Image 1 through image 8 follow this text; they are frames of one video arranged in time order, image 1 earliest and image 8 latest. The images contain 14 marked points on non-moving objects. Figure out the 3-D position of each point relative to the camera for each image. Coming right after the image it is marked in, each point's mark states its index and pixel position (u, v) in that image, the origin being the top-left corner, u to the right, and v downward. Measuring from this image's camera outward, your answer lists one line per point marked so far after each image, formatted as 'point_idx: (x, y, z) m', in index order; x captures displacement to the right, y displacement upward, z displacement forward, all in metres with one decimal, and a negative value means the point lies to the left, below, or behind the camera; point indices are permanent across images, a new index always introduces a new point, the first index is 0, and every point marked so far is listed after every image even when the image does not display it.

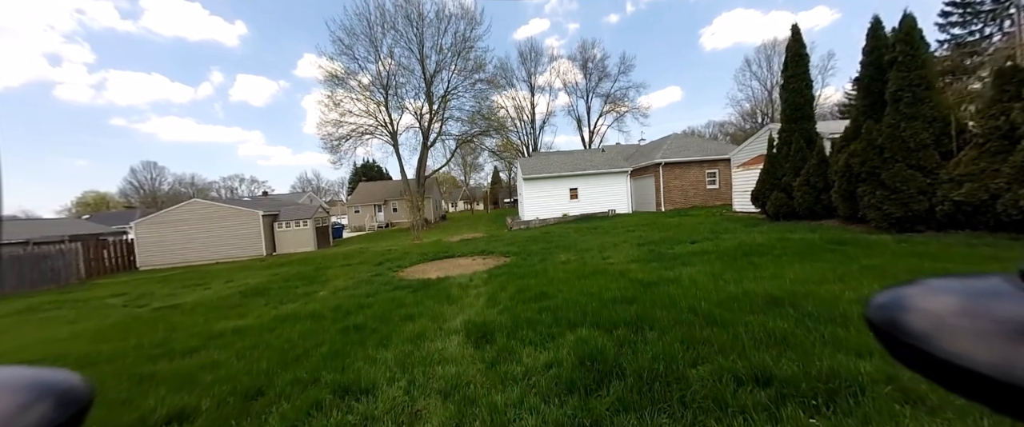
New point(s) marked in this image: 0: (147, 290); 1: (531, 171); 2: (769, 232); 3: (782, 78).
0: (-11.8, -2.5, +9.9) m
1: (+1.1, +2.4, +17.6) m
2: (+6.2, -0.5, +7.4) m
3: (+8.1, +4.0, +9.2) m
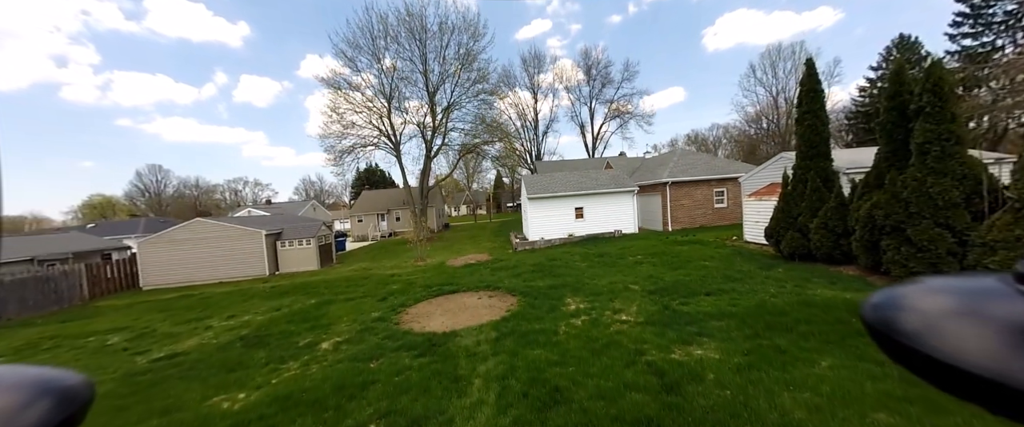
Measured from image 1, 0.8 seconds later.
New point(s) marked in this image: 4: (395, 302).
0: (-11.6, -3.6, +9.8) m
1: (+1.3, +1.3, +17.4) m
2: (+6.3, -1.6, +7.1) m
3: (+8.3, +2.9, +9.0) m
4: (-3.5, -2.7, +9.3) m
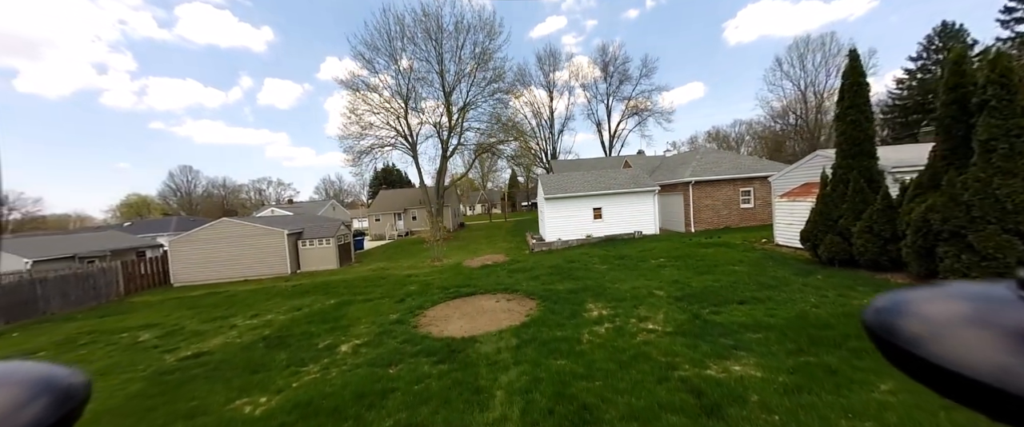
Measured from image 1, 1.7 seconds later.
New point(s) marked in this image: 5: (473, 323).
0: (-11.0, -3.6, +10.1) m
1: (+2.3, +1.3, +17.1) m
2: (+6.8, -1.7, +6.6) m
3: (+8.9, +2.8, +8.4) m
4: (-3.0, -2.7, +9.2) m
5: (-0.9, -2.5, +7.1) m
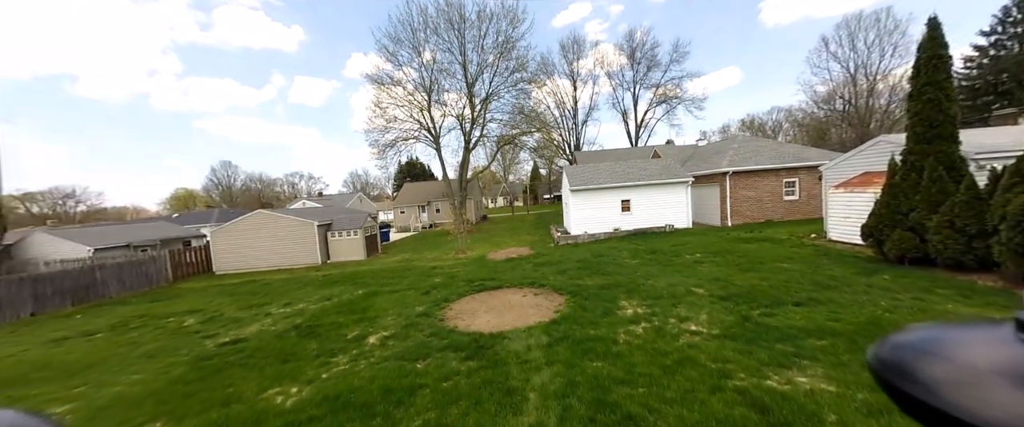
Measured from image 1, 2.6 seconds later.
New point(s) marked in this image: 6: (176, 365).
0: (-10.1, -3.3, +10.6) m
1: (+3.6, +1.7, +16.5) m
2: (+7.4, -1.5, +5.8) m
3: (+9.6, +3.0, +7.3) m
4: (-2.2, -2.5, +9.1) m
5: (-0.3, -2.3, +6.9) m
6: (-6.8, -3.1, +6.2) m
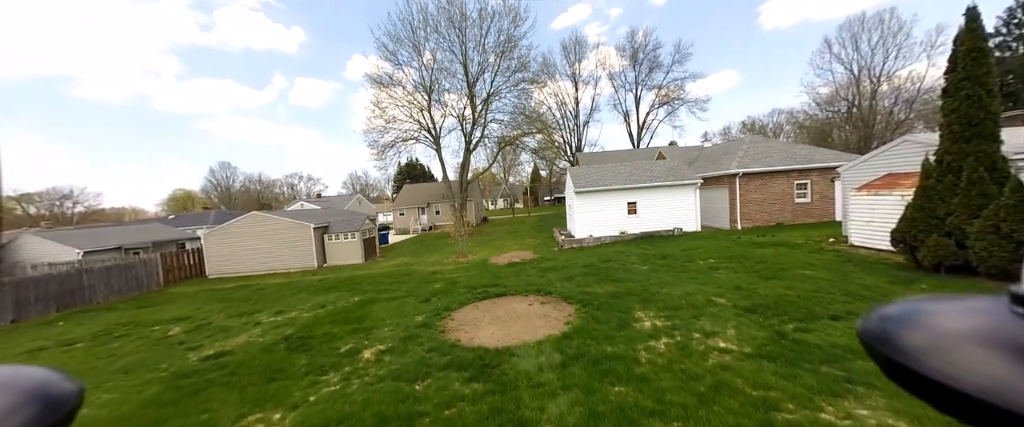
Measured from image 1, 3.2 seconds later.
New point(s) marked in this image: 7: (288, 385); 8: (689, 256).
0: (-10.0, -3.4, +10.1) m
1: (+3.7, +1.6, +16.0) m
2: (+7.5, -1.6, +5.3) m
3: (+9.7, +2.9, +6.9) m
4: (-2.1, -2.5, +8.6) m
5: (-0.1, -2.4, +6.4) m
6: (-6.7, -3.1, +5.7) m
7: (-3.7, -2.8, +5.1) m
8: (+6.1, -1.5, +10.7) m
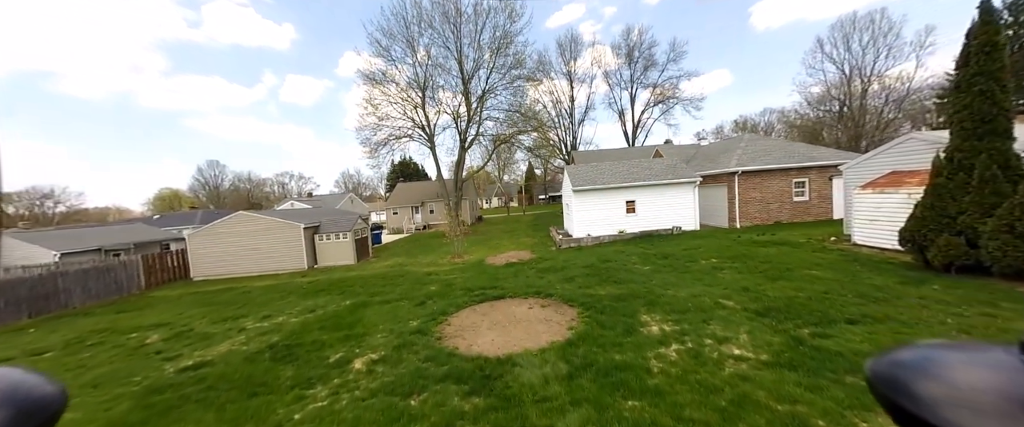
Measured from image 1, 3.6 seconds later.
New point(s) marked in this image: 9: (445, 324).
0: (-10.1, -3.4, +9.5) m
1: (+3.5, +1.7, +15.7) m
2: (+7.5, -1.6, +5.1) m
3: (+9.7, +2.9, +6.7) m
4: (-2.1, -2.5, +8.2) m
5: (-0.1, -2.4, +6.0) m
6: (-6.6, -3.1, +5.3) m
7: (-3.6, -2.8, +4.7) m
8: (+6.0, -1.4, +10.4) m
9: (-1.6, -2.6, +7.2) m
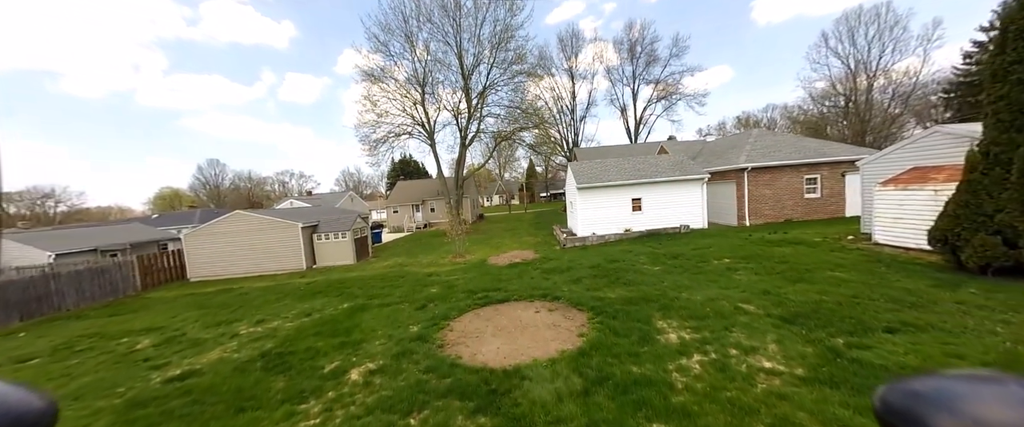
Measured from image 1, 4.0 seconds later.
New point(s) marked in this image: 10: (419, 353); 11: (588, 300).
0: (-9.9, -3.4, +9.2) m
1: (+3.7, +1.8, +15.3) m
2: (+7.6, -1.5, +4.7) m
3: (+9.8, +3.0, +6.2) m
4: (-2.0, -2.5, +7.9) m
5: (0.0, -2.4, +5.6) m
6: (-6.5, -3.2, +4.9) m
7: (-3.5, -2.8, +4.3) m
8: (+6.2, -1.4, +10.0) m
9: (-1.4, -2.5, +6.8) m
10: (-1.7, -2.6, +5.7) m
11: (+1.8, -2.1, +7.4) m
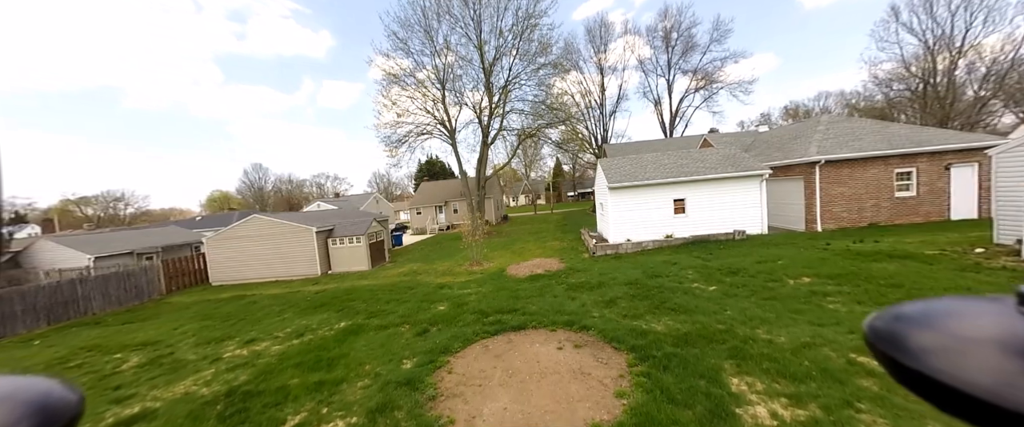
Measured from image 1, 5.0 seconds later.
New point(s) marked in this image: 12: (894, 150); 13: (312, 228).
0: (-9.4, -3.6, +8.6) m
1: (+4.6, +1.6, +13.4) m
2: (+7.7, -1.7, +2.5) m
3: (+10.0, +2.9, +3.9) m
4: (-1.6, -2.7, +6.5) m
5: (+0.2, -2.6, +4.1) m
6: (-6.4, -3.4, +4.0) m
7: (-3.5, -3.0, +3.1) m
8: (+6.7, -1.5, +8.0) m
9: (-1.2, -2.7, +5.4) m
10: (-1.6, -2.8, +4.4) m
11: (+2.1, -2.2, +5.7) m
12: (+14.8, +2.5, +11.9) m
13: (-10.3, -0.7, +16.0) m
